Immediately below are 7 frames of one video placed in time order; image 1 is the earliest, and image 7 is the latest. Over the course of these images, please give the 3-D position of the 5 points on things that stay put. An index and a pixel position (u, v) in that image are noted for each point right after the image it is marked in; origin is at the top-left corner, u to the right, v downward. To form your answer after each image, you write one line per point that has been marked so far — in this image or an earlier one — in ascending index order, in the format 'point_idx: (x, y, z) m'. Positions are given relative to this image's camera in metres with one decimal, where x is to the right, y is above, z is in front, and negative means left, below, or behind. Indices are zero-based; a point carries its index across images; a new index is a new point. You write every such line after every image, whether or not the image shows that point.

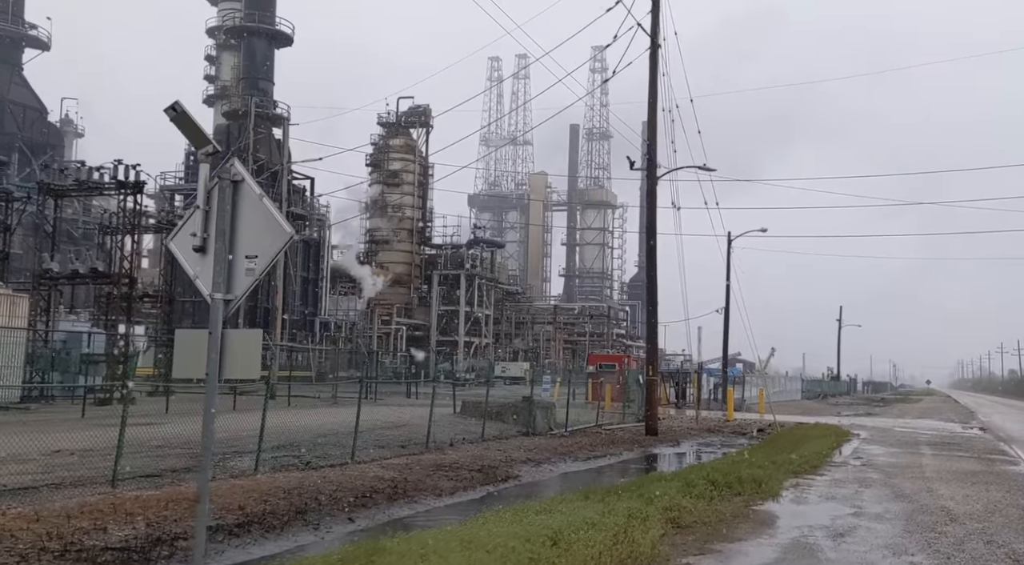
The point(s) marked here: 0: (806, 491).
0: (+3.6, -2.6, +10.7) m
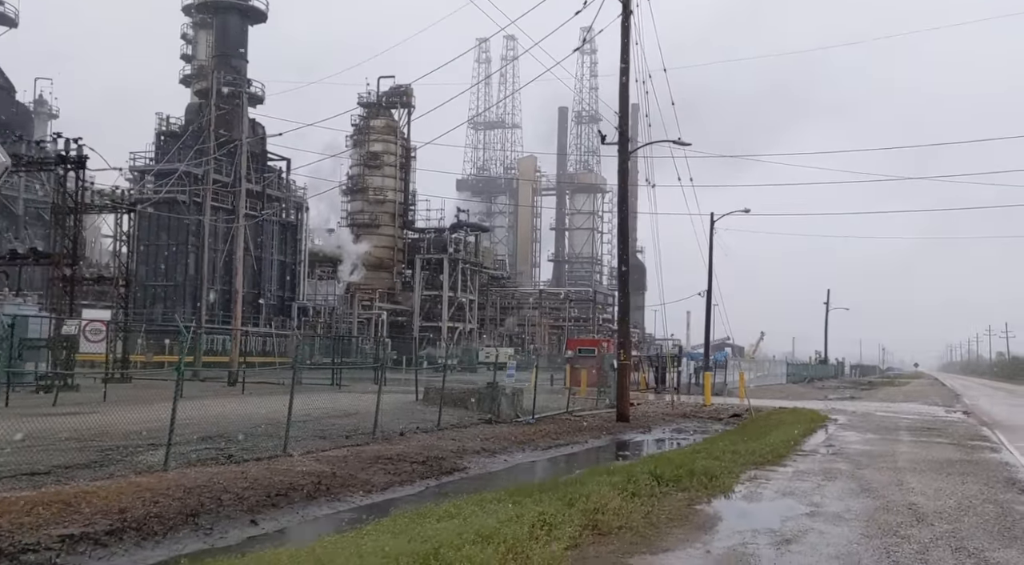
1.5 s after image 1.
0: (+2.7, -2.3, +9.7) m
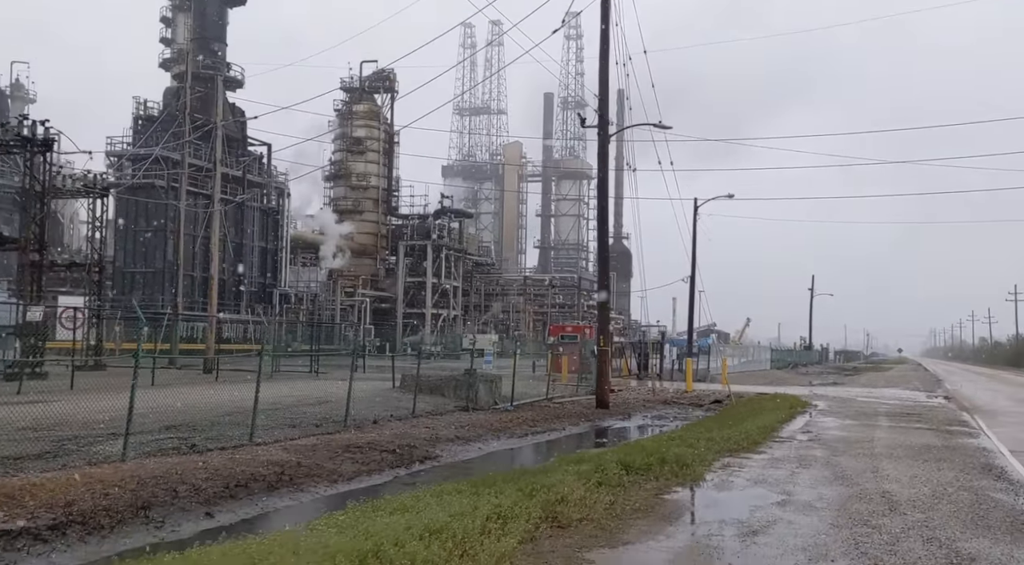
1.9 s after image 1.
0: (+2.4, -2.1, +9.4) m
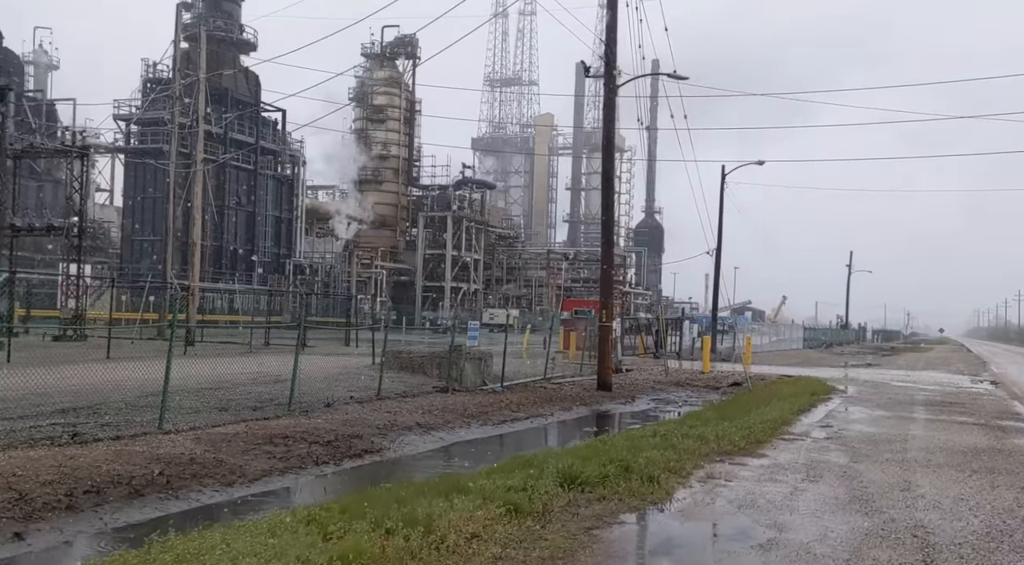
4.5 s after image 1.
0: (+1.6, -1.7, +7.2) m
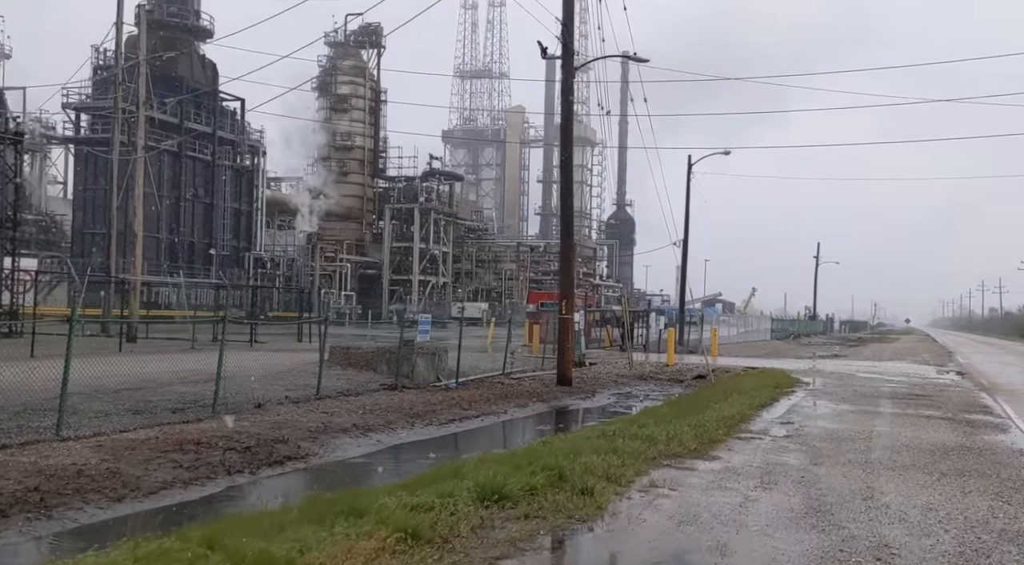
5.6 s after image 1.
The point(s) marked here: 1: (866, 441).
0: (+1.0, -1.6, +6.3) m
1: (+4.0, -1.8, +9.8) m
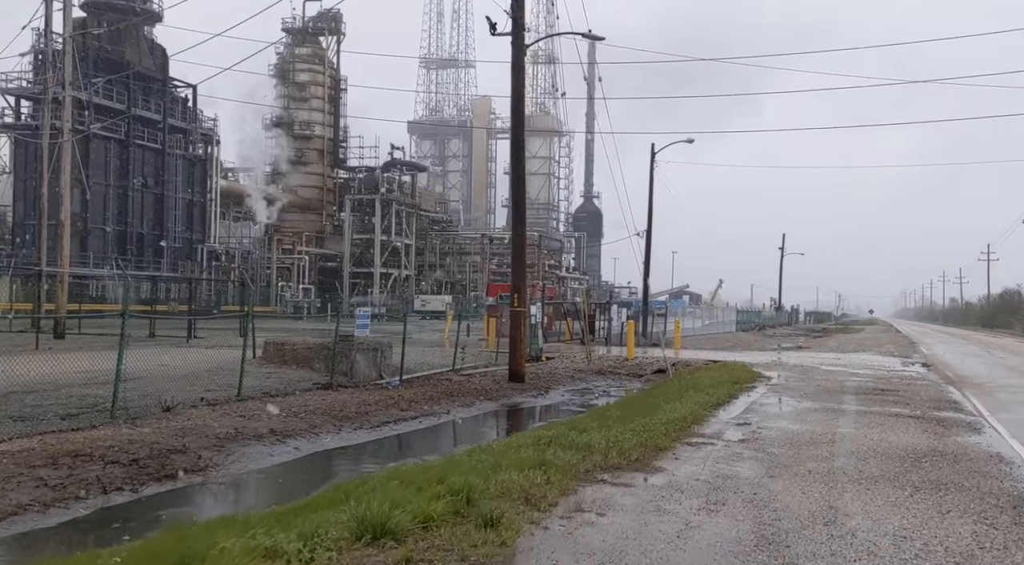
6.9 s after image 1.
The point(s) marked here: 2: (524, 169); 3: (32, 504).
0: (+0.4, -1.5, +5.2) m
1: (+3.2, -1.7, +8.8) m
2: (+0.3, +2.5, +19.2) m
3: (-4.2, -1.9, +7.6) m
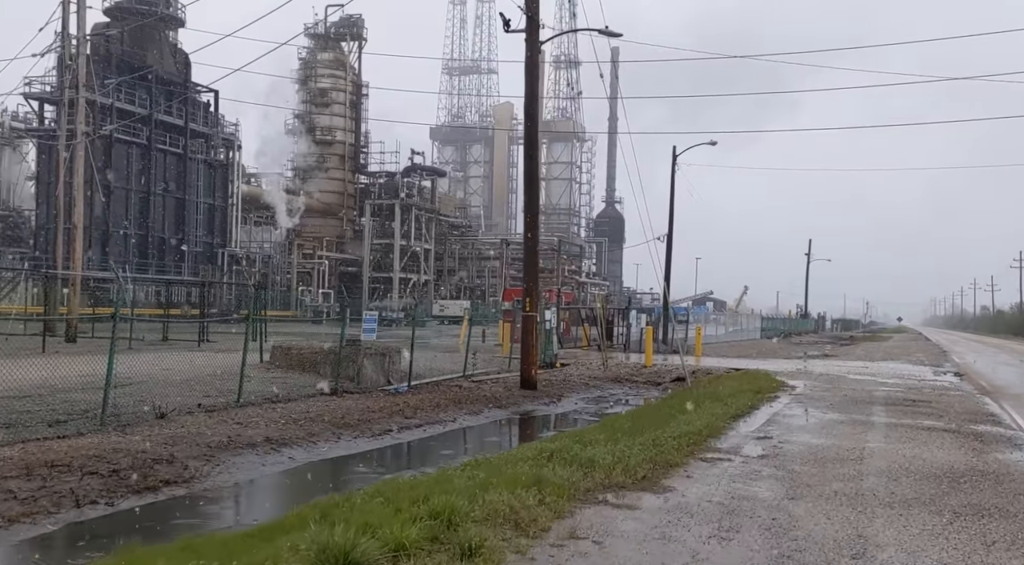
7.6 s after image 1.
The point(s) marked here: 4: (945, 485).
0: (+0.3, -1.5, +4.6) m
1: (+3.2, -1.7, +8.1) m
2: (+0.6, +2.4, +18.7) m
3: (-4.2, -1.9, +7.1) m
4: (+3.5, -1.6, +7.0) m
